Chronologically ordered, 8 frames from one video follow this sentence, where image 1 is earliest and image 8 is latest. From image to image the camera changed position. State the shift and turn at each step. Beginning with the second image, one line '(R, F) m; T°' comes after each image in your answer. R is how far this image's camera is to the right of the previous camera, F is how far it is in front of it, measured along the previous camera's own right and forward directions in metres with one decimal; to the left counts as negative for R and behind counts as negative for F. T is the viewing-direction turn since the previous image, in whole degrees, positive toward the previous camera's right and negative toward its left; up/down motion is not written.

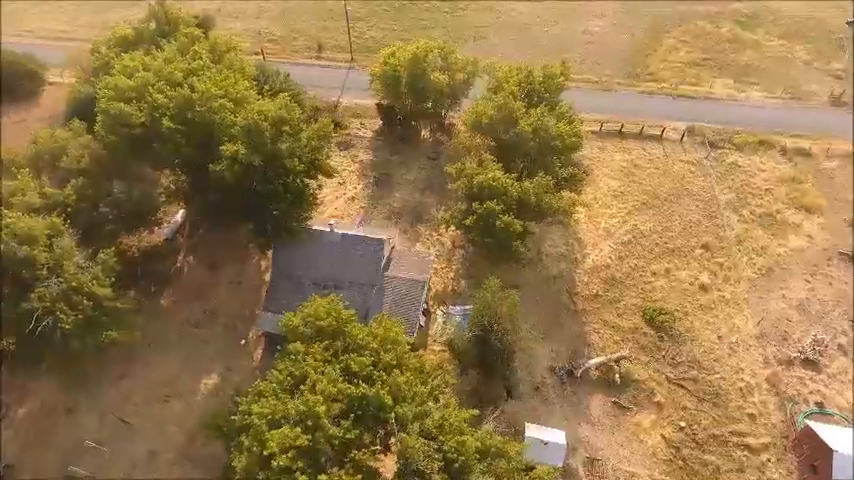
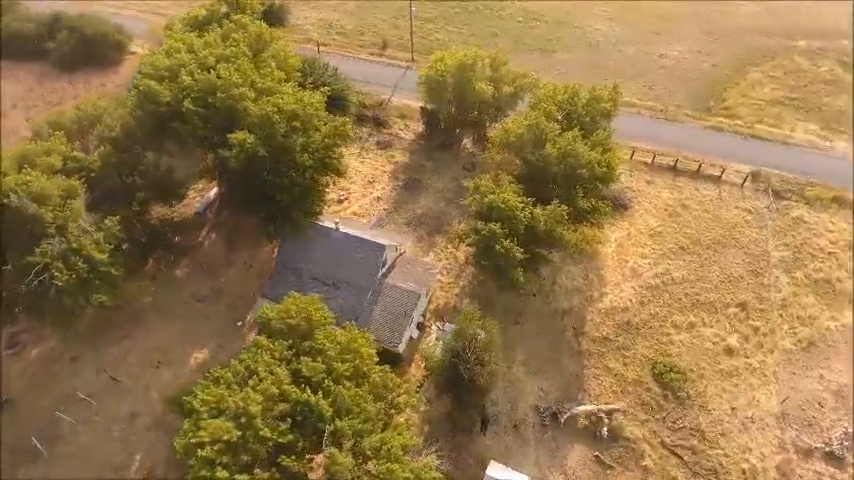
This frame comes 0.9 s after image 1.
(+4.7, +1.2) m; -8°
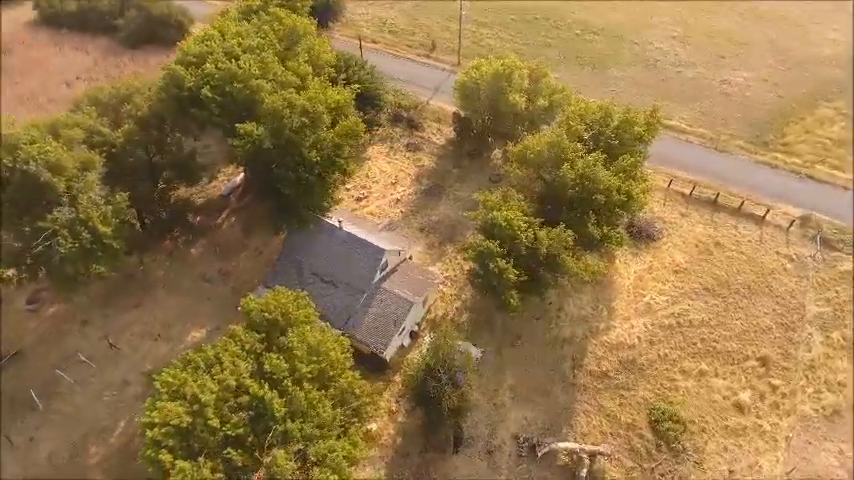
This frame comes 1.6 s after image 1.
(+3.7, +0.9) m; -6°
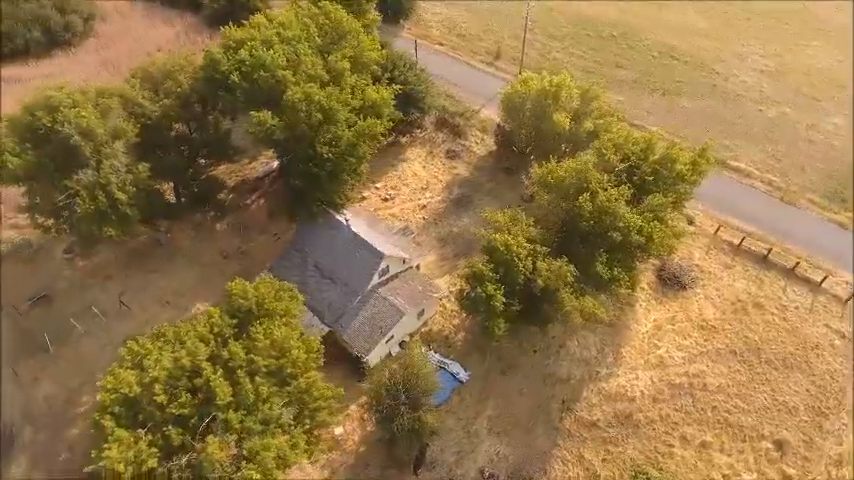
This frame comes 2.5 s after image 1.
(+4.7, +1.2) m; -8°
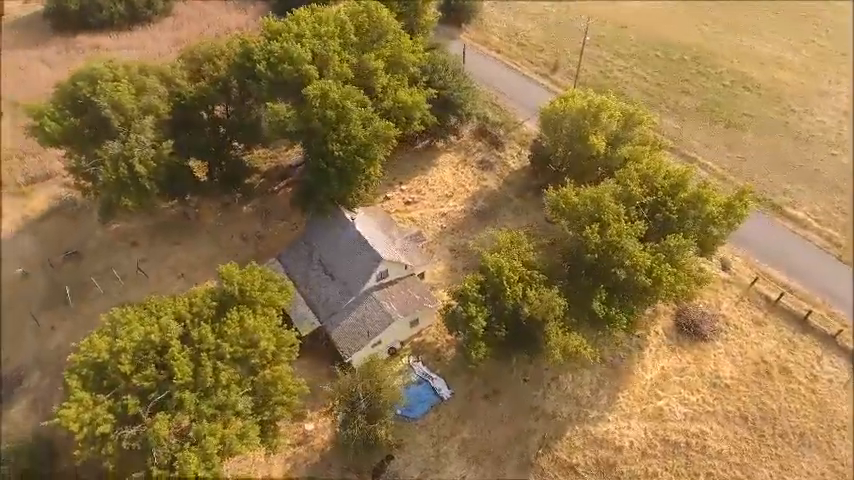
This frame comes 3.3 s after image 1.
(+4.2, +0.9) m; -7°
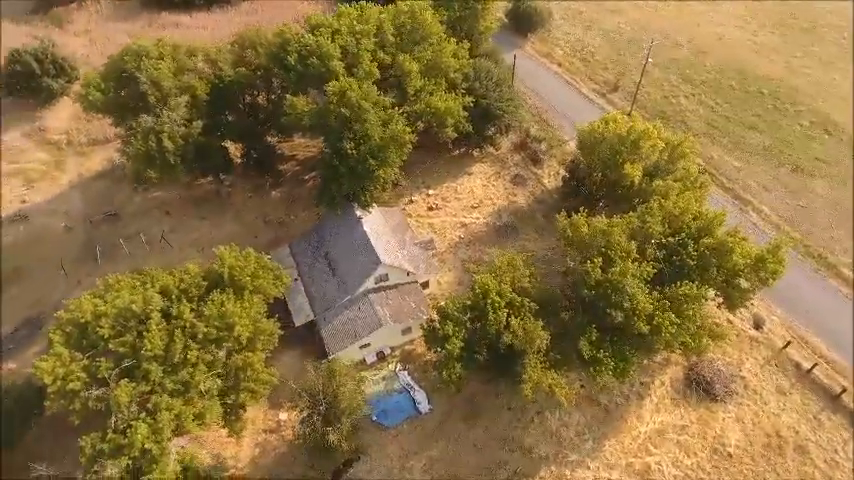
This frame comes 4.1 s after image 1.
(+4.2, +0.9) m; -7°
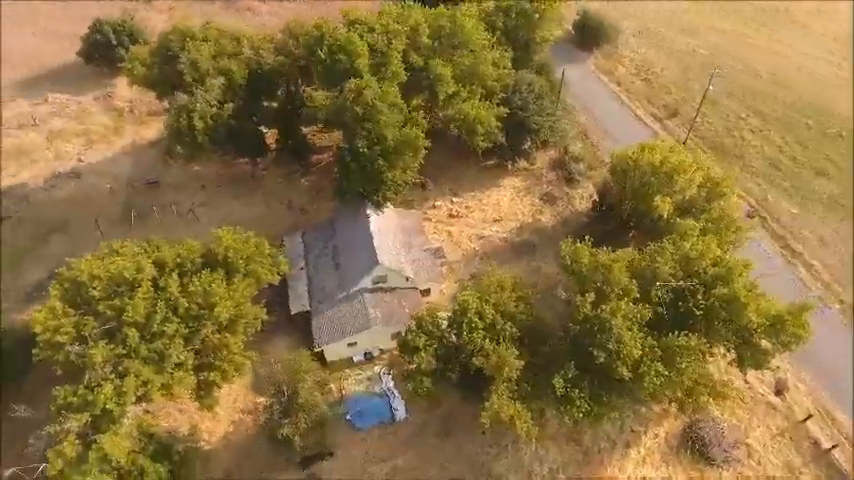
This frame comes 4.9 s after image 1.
(+4.2, +0.8) m; -7°
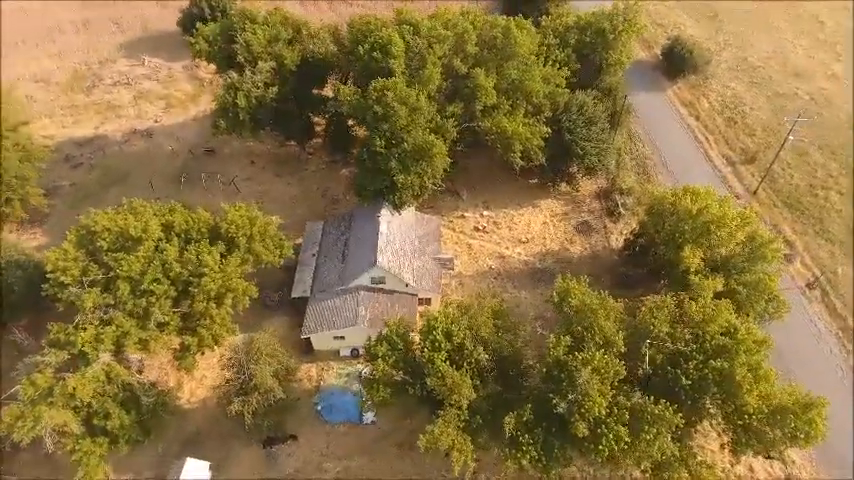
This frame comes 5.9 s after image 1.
(+5.3, +1.0) m; -9°
